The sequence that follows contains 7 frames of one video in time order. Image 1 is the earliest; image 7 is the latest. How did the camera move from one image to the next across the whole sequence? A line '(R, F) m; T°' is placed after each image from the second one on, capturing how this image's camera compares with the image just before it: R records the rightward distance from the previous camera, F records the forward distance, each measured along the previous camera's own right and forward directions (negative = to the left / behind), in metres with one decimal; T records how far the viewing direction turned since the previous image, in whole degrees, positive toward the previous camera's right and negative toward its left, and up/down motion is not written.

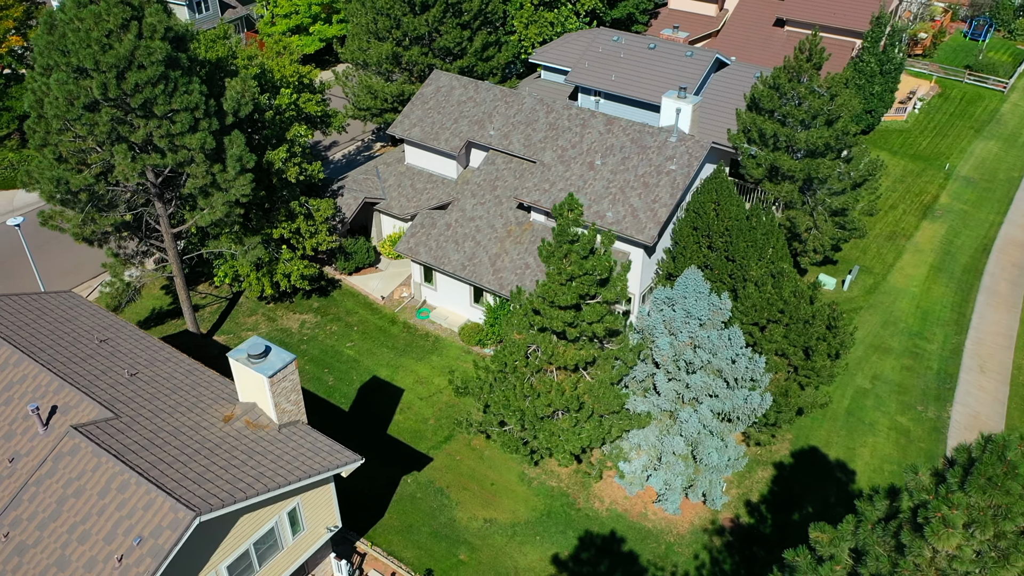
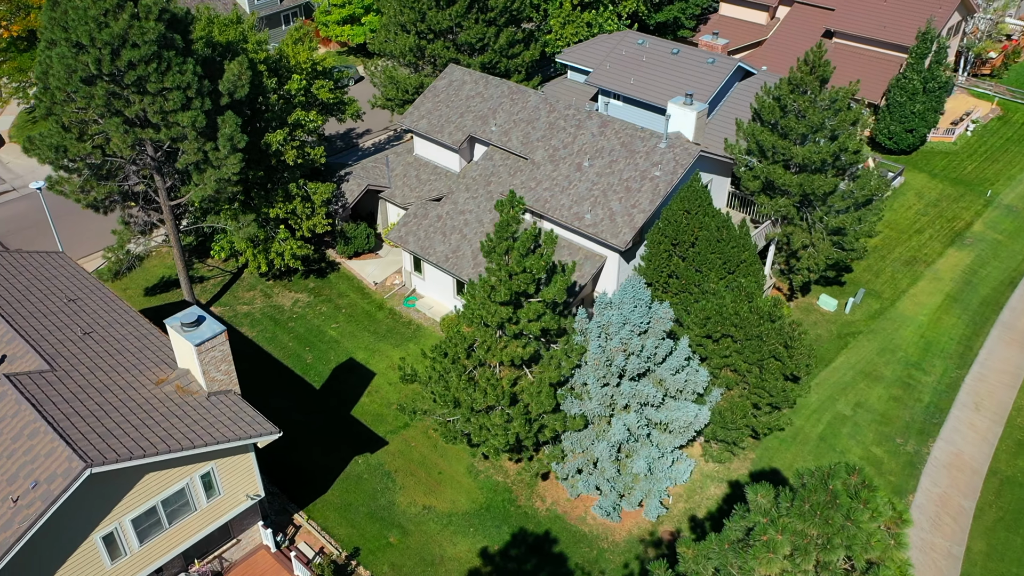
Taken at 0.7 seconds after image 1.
(+4.0, 0.0) m; -6°
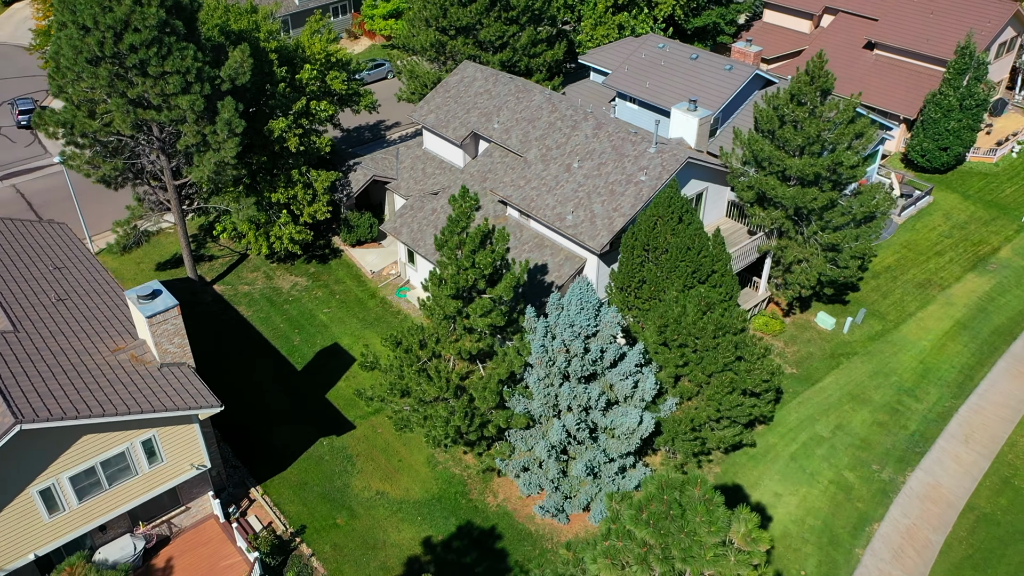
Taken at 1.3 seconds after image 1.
(+3.4, 0.0) m; -5°
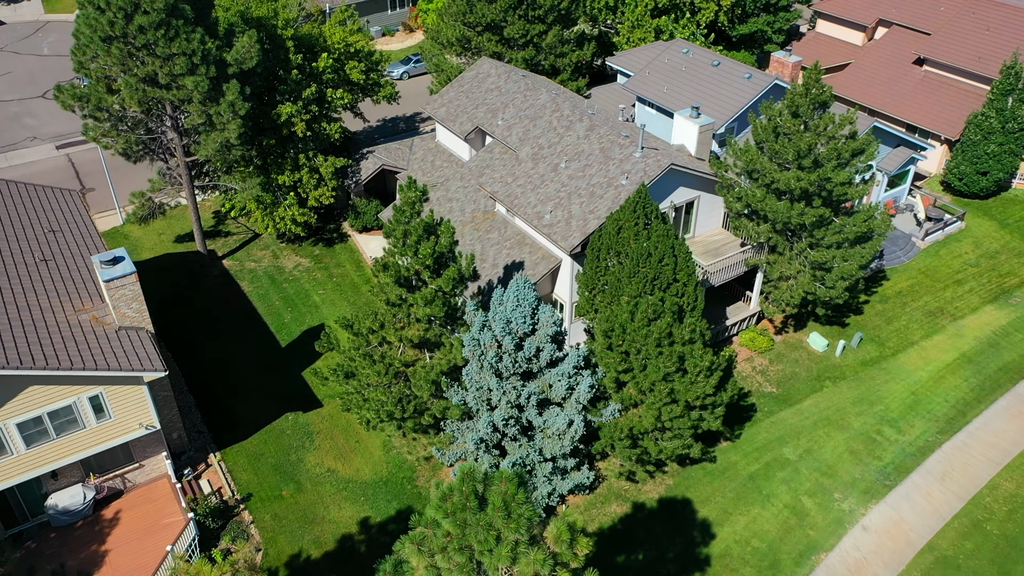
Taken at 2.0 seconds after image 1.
(+4.1, 0.0) m; -6°
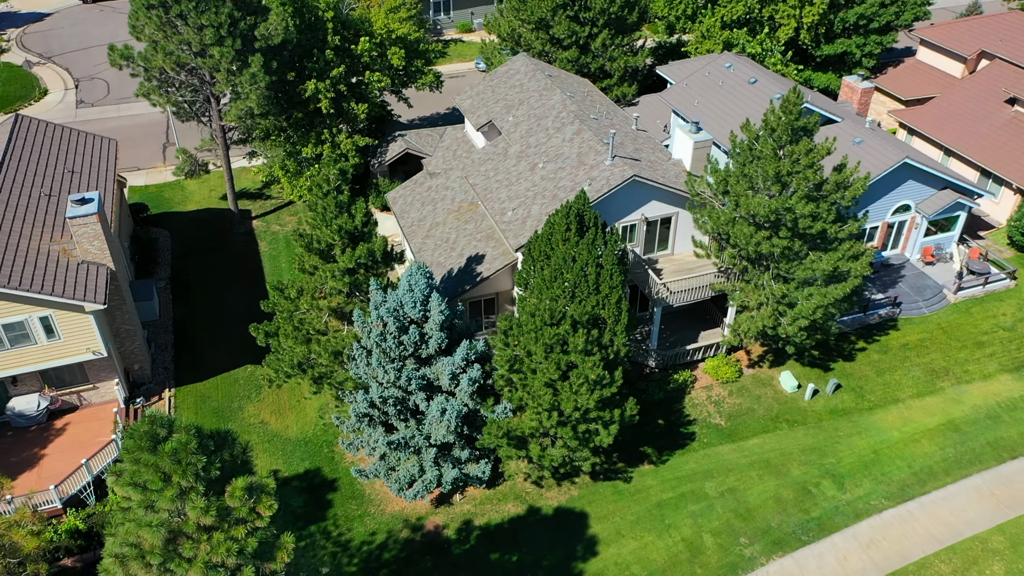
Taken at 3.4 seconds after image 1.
(+7.5, +0.3) m; -11°
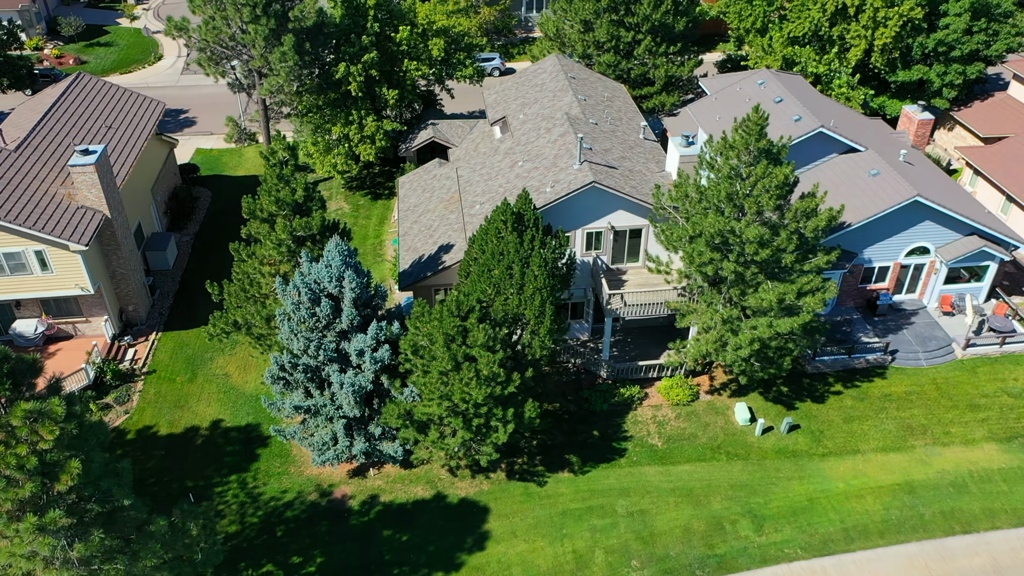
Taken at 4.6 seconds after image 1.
(+6.8, +0.3) m; -10°
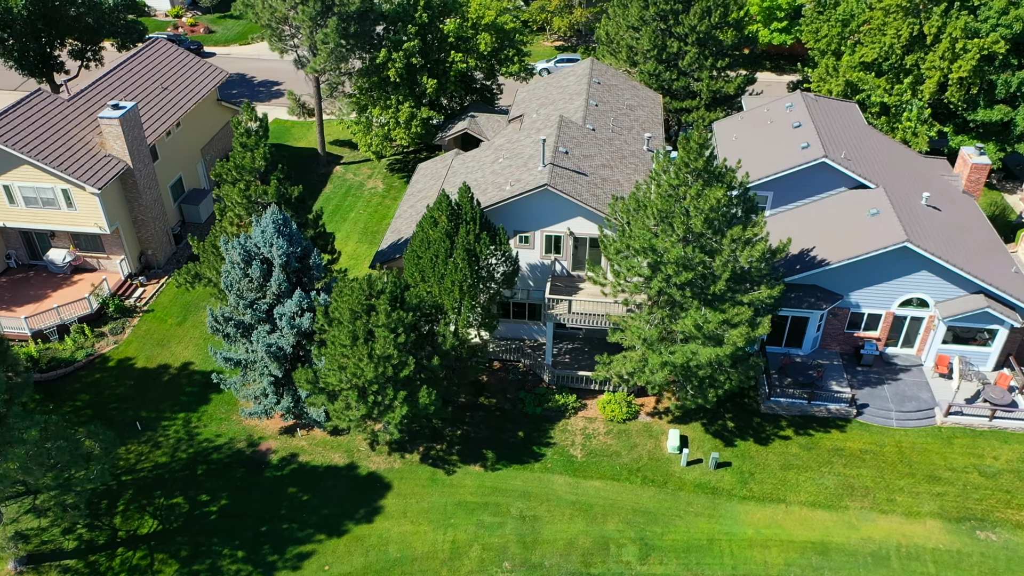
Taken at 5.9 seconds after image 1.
(+7.5, +0.4) m; -11°
